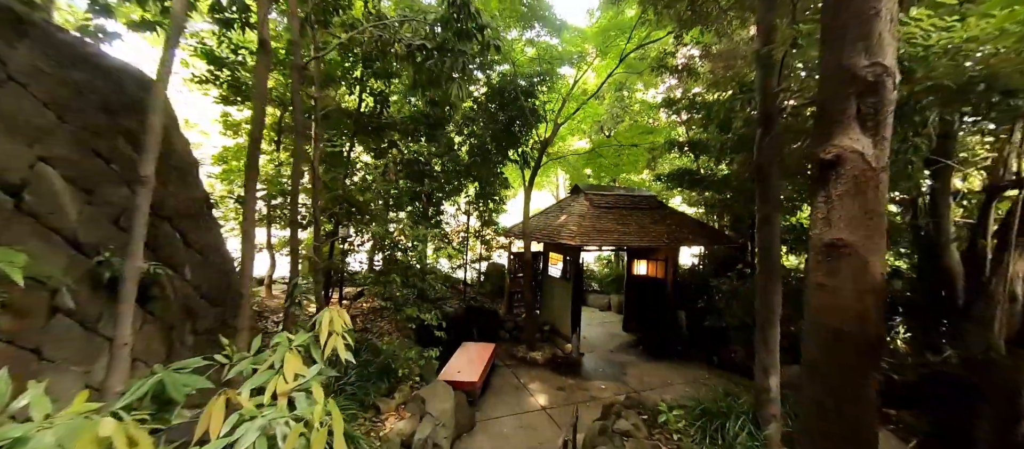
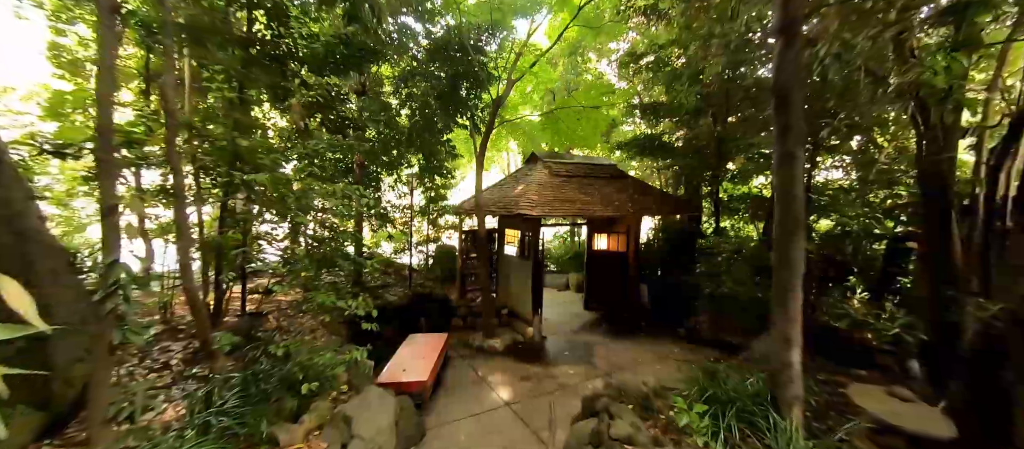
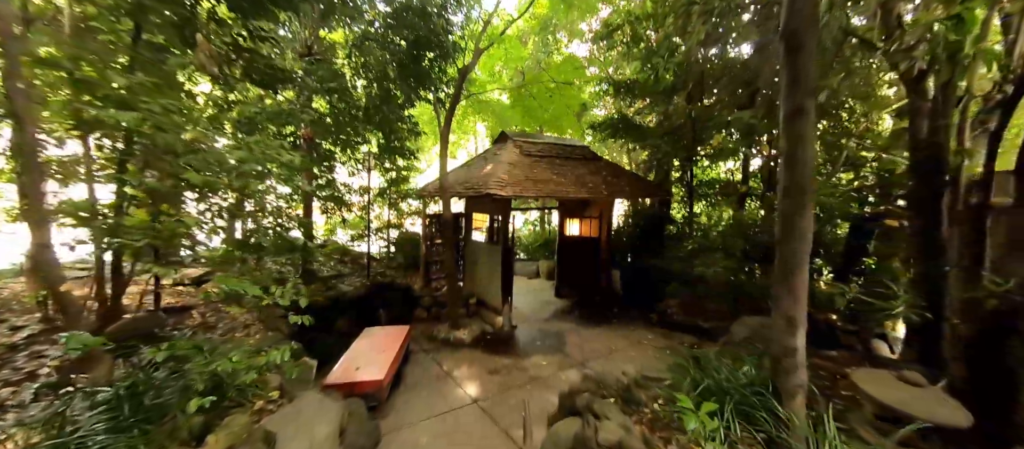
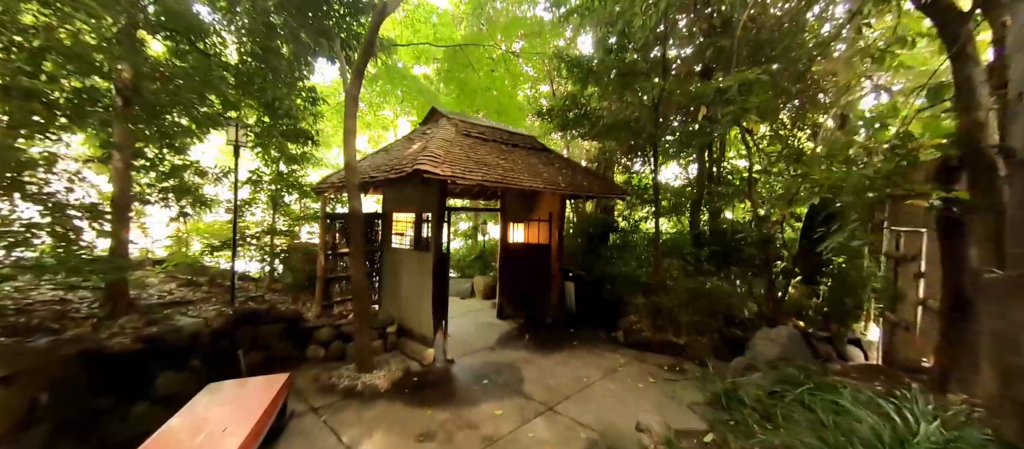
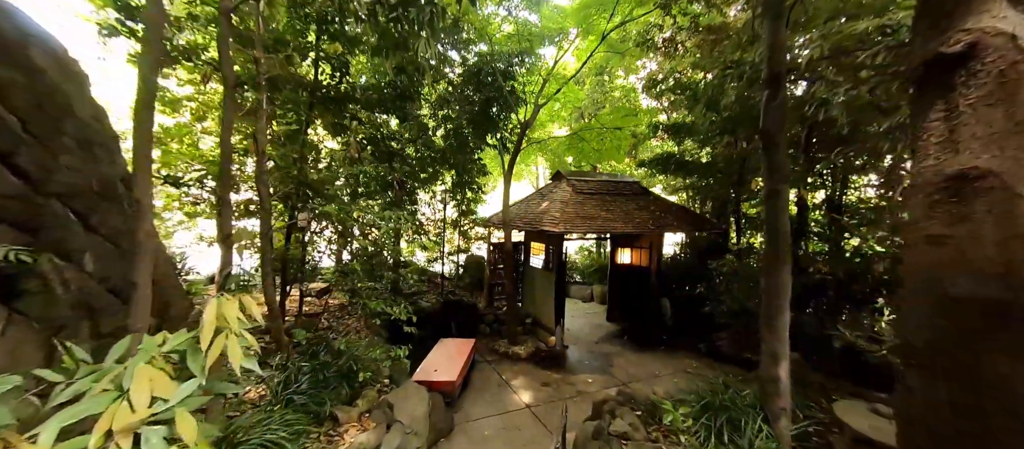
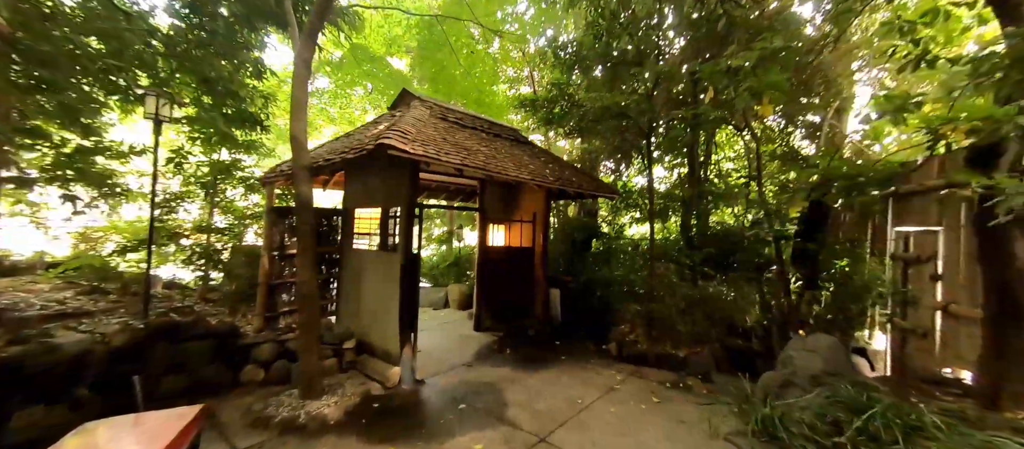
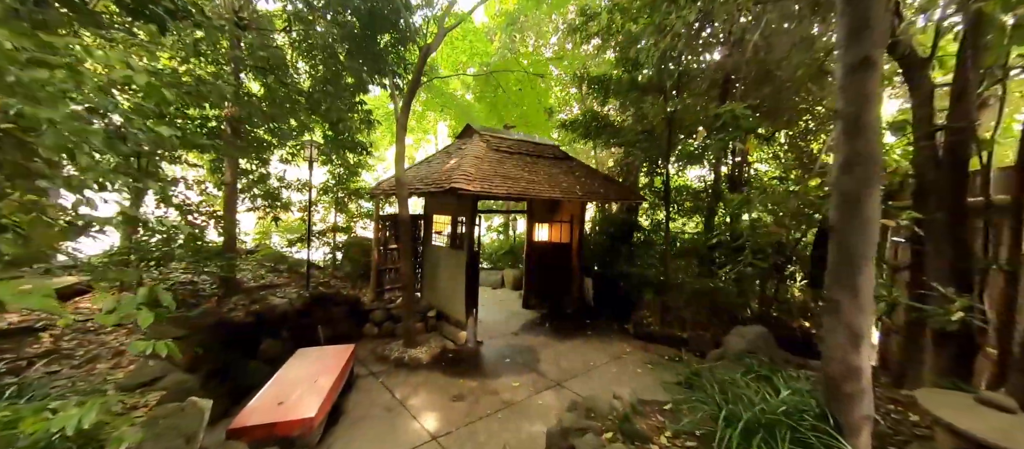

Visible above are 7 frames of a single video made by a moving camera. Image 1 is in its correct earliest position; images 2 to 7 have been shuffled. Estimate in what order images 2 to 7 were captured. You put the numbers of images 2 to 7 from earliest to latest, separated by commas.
5, 2, 3, 7, 4, 6
